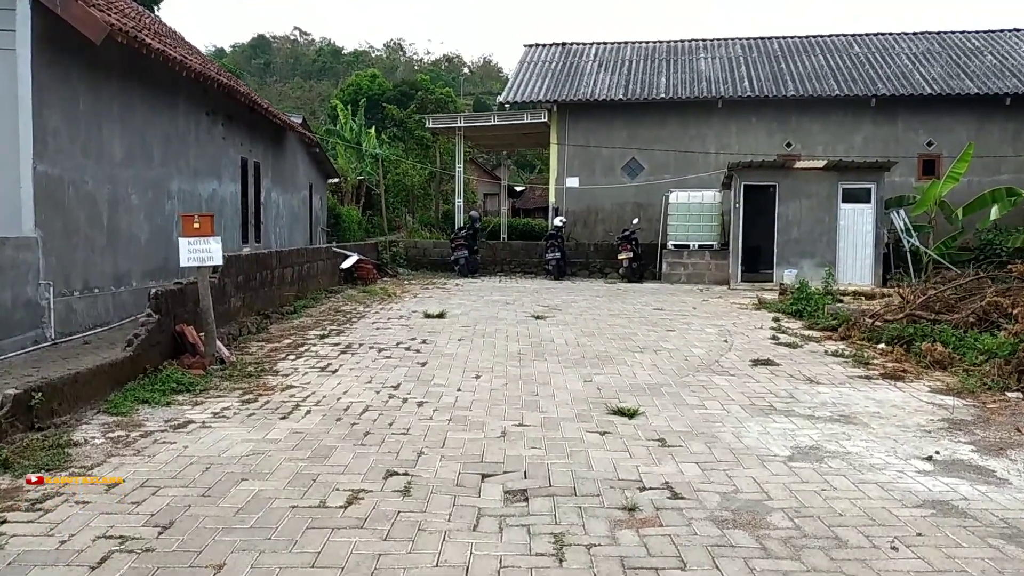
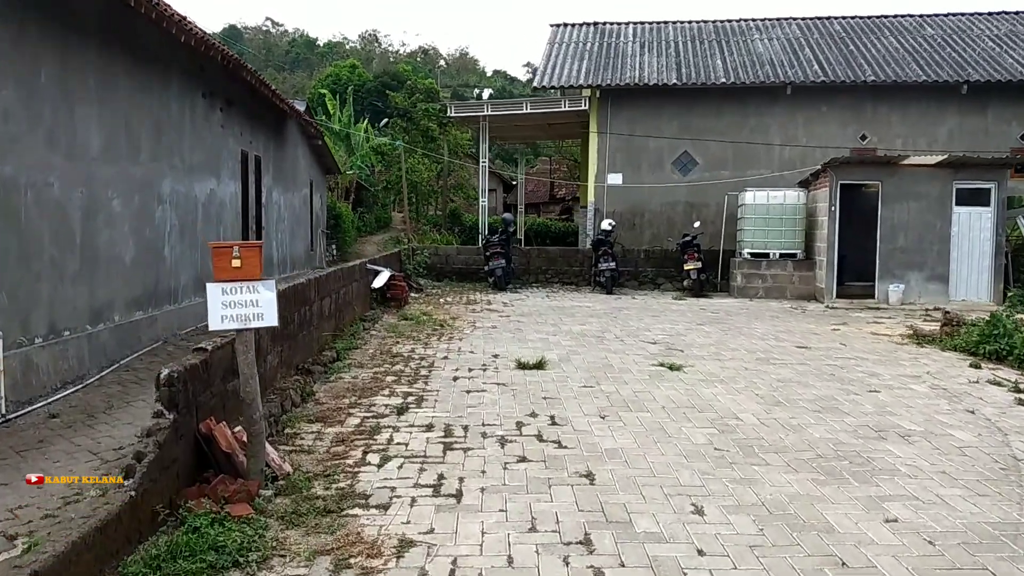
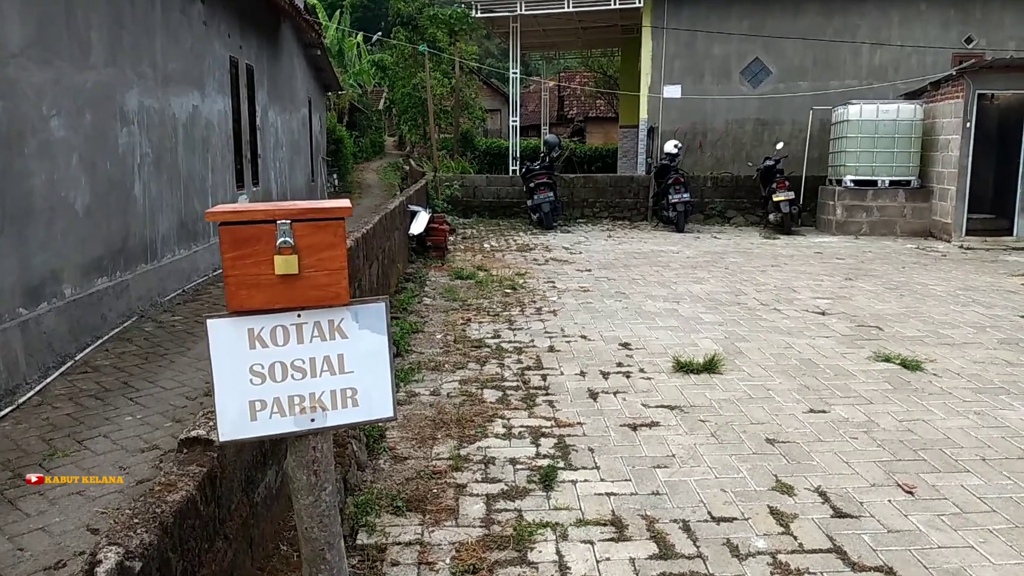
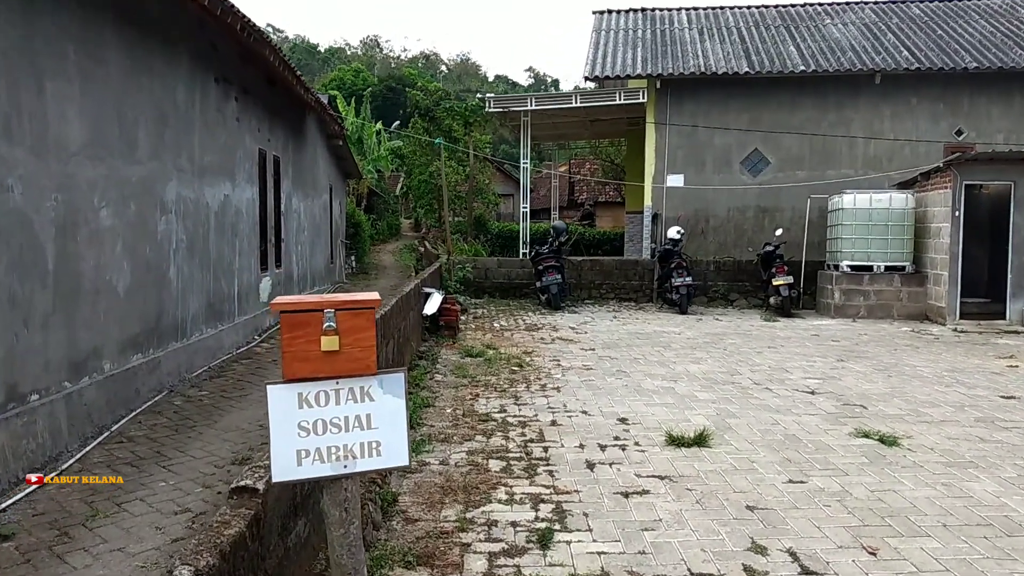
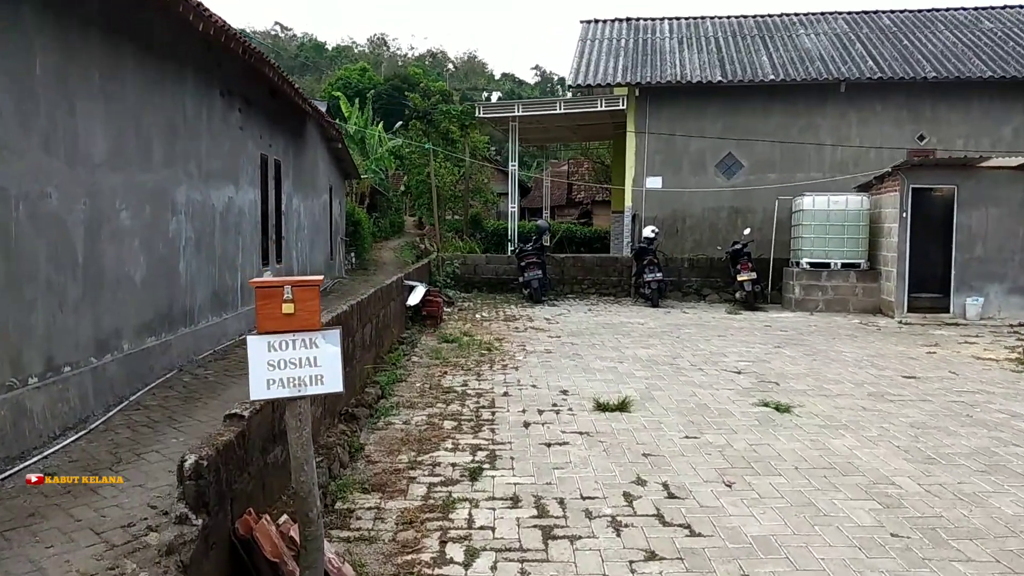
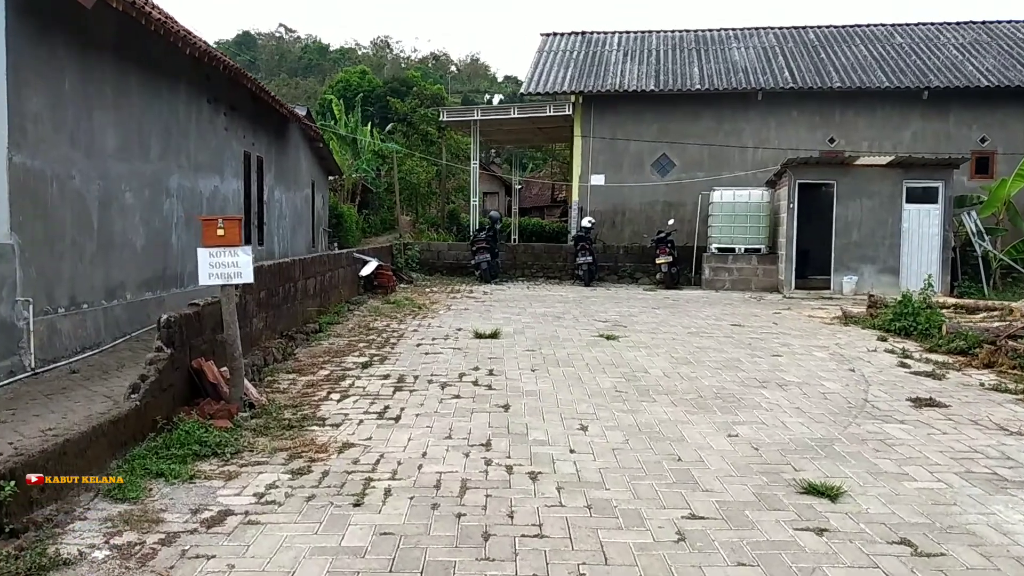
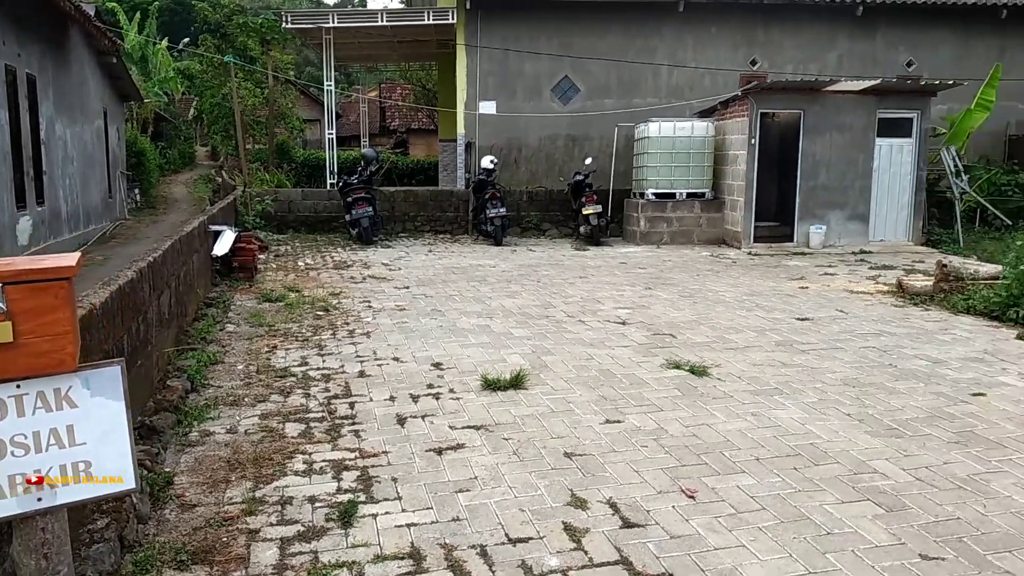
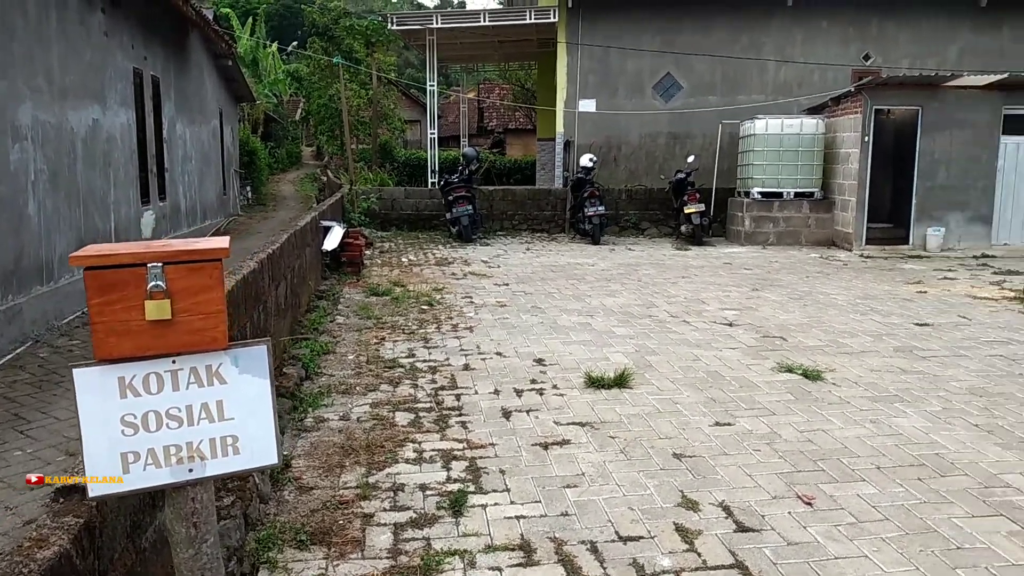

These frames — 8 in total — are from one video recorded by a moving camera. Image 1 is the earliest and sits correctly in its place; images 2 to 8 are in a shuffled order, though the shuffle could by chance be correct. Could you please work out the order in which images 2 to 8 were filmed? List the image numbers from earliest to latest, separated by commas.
6, 2, 5, 4, 3, 8, 7
